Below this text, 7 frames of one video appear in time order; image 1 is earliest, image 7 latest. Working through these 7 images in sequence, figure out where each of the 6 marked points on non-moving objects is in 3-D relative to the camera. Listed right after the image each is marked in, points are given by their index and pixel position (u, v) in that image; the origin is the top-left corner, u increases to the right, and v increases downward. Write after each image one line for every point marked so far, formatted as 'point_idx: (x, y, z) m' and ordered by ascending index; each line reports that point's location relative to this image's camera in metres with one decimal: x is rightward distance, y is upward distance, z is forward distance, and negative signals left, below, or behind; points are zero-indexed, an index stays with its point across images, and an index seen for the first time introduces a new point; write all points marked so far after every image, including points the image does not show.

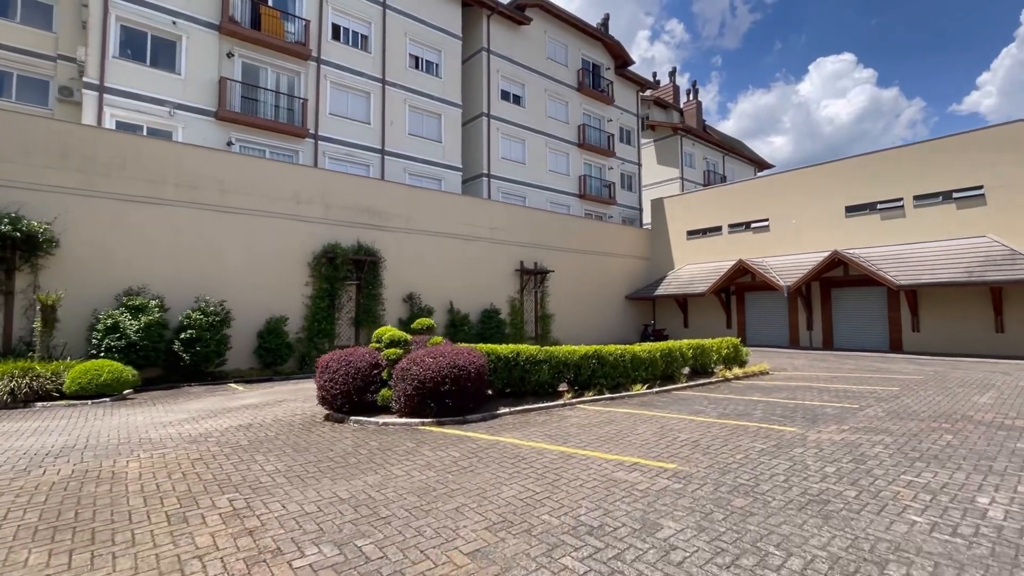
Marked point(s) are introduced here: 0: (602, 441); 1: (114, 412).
0: (+1.5, -2.6, +8.1) m
1: (-9.9, -3.1, +12.0) m
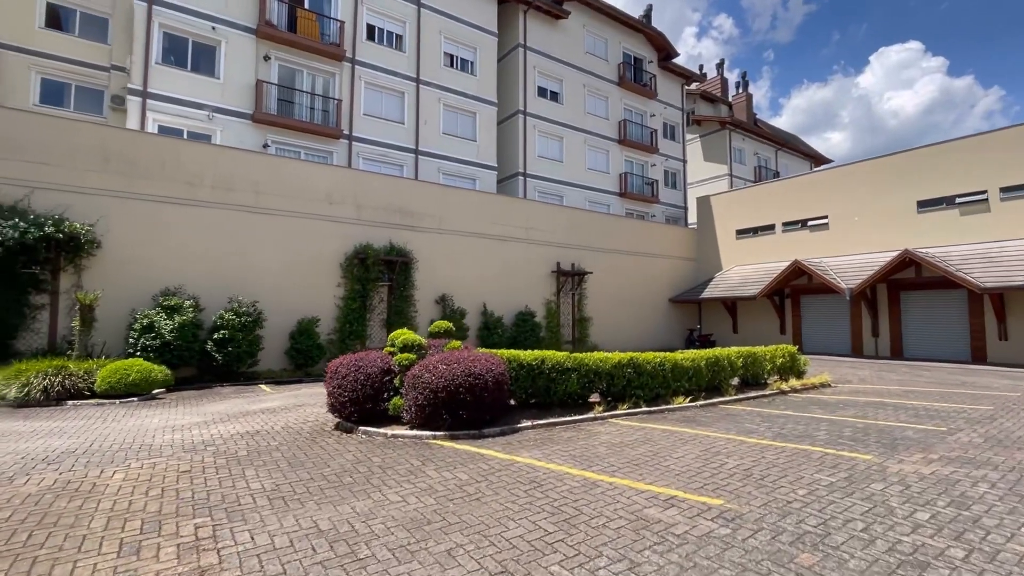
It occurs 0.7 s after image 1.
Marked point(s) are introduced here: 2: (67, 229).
0: (+1.8, -2.6, +7.0) m
1: (-9.3, -3.0, +11.8) m
2: (-15.3, +2.0, +16.4) m
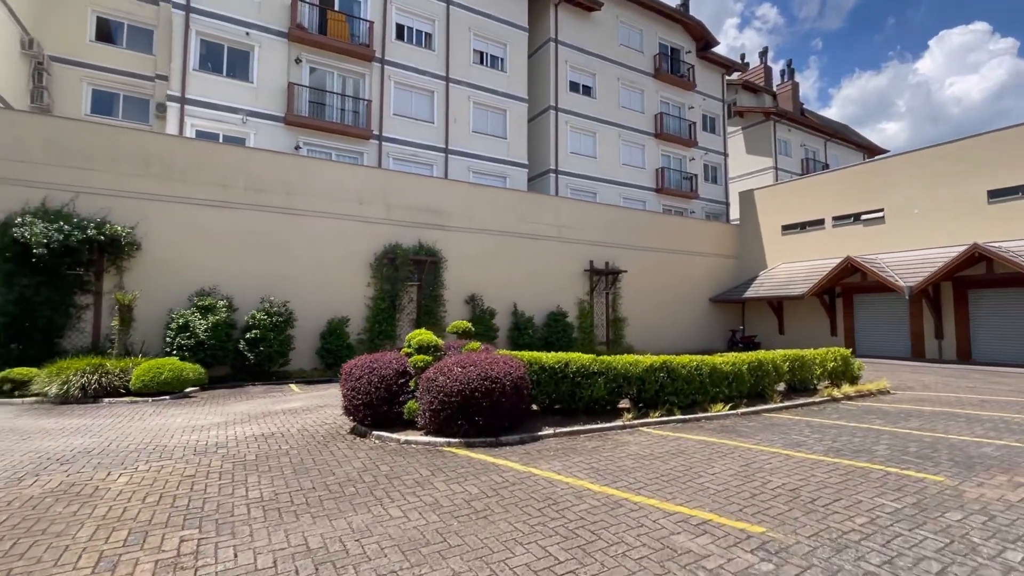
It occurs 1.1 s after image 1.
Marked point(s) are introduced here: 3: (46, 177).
0: (+2.0, -2.5, +6.3) m
1: (-8.7, -3.0, +12.0) m
2: (-14.4, +2.0, +17.0) m
3: (-16.5, +3.9, +16.9) m
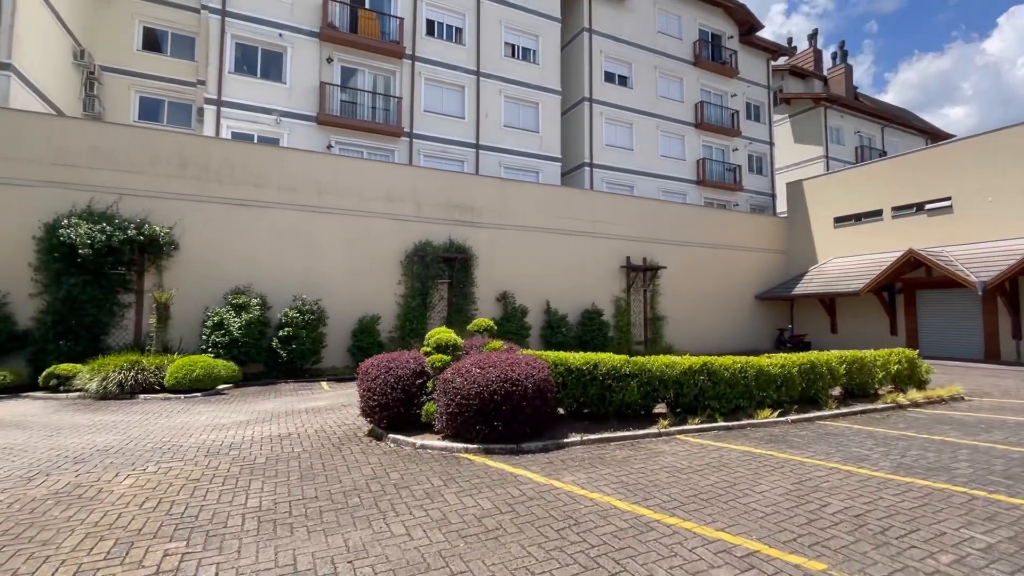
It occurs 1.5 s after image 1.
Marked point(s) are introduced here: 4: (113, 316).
0: (+2.2, -2.5, +5.5) m
1: (-8.0, -3.0, +12.0) m
2: (-13.3, +2.1, +17.5) m
3: (-15.4, +3.9, +17.6) m
4: (-14.4, -1.0, +17.3) m
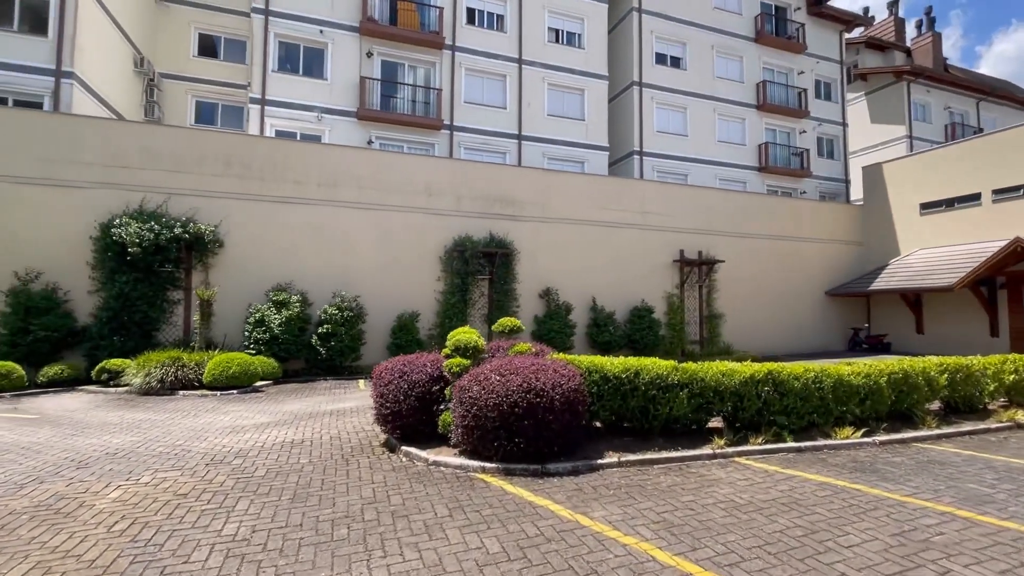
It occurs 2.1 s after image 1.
0: (+2.3, -2.4, +4.3) m
1: (-7.1, -2.9, +11.8) m
2: (-11.9, +2.2, +17.8) m
3: (-14.0, +4.0, +18.1) m
4: (-12.9, -0.9, +17.7) m
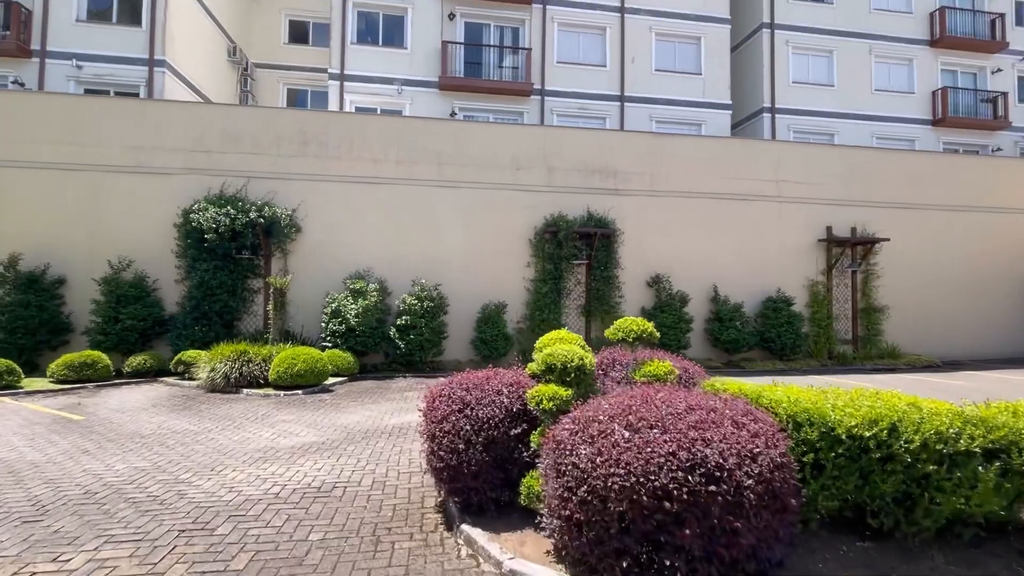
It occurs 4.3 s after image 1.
0: (+2.9, -2.3, +0.9) m
1: (-4.9, -2.6, +10.1) m
2: (-8.5, +2.6, +16.7) m
3: (-10.5, +4.5, +17.4) m
4: (-9.5, -0.5, +16.9) m
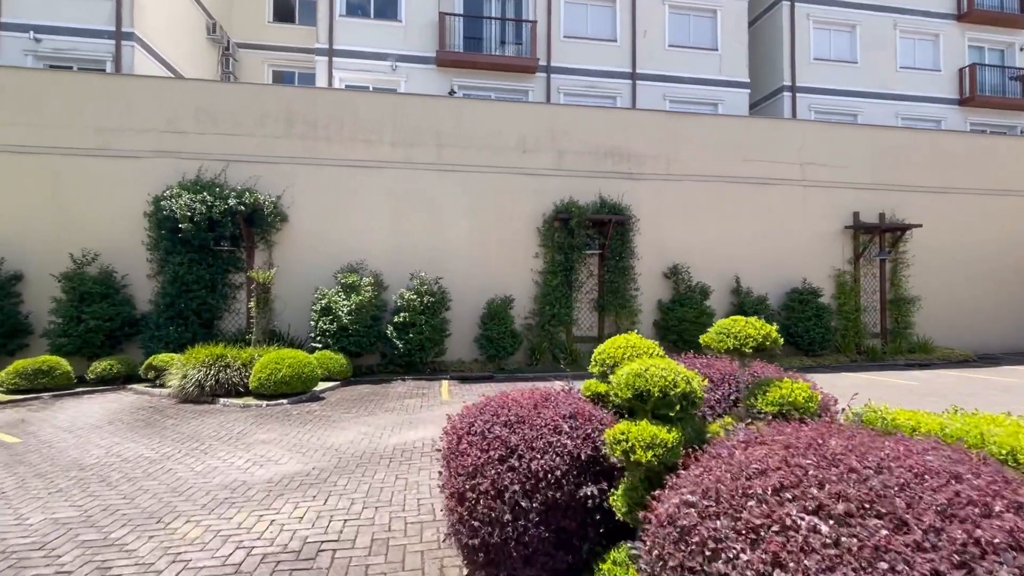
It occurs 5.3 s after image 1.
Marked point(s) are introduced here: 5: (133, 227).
0: (+3.4, -2.2, -0.6) m
1: (-4.5, -2.5, +8.5) m
2: (-8.2, +2.7, +15.1) m
3: (-10.3, +4.6, +15.7) m
4: (-9.2, -0.3, +15.3) m
5: (-12.2, +2.0, +15.4) m
